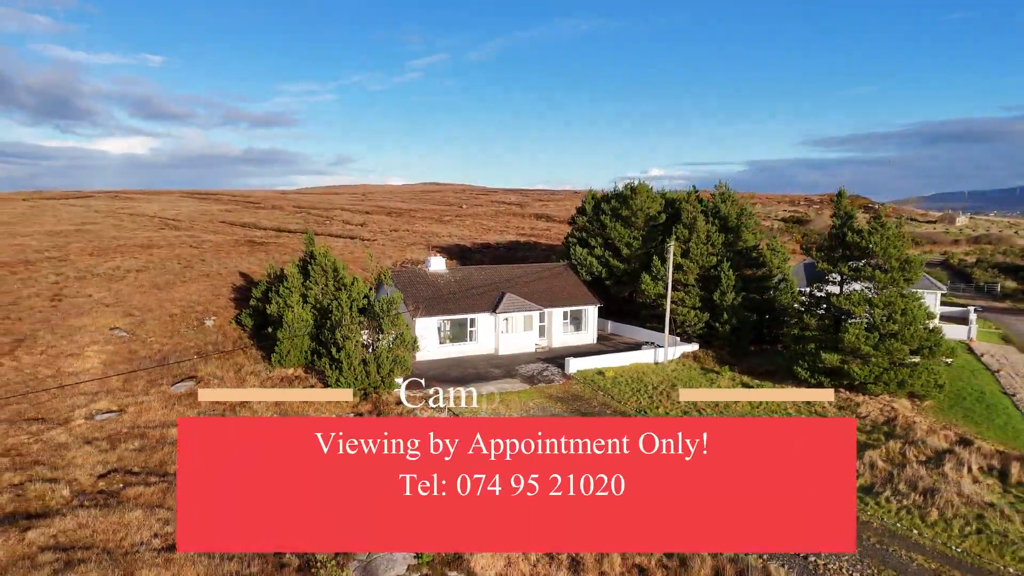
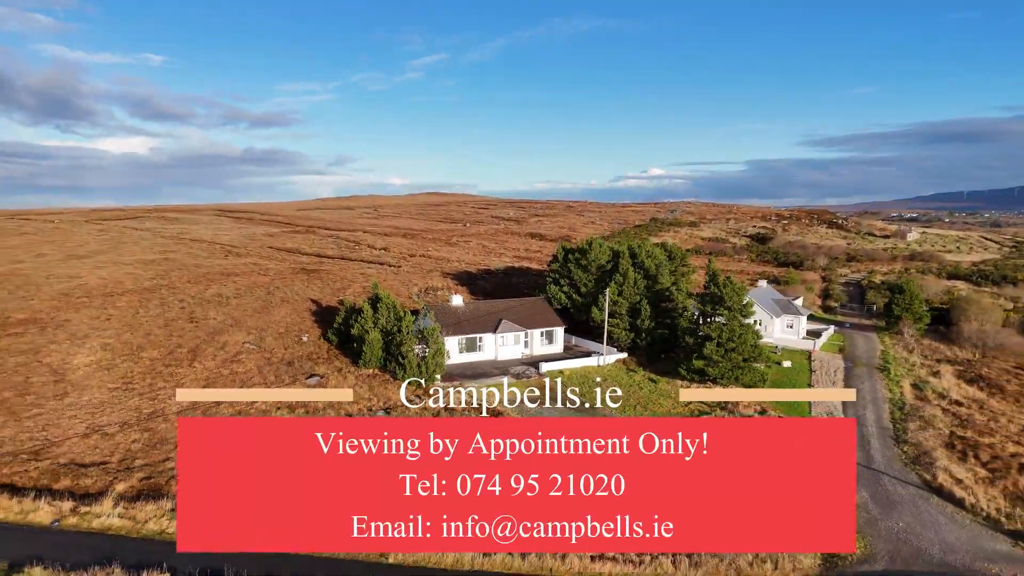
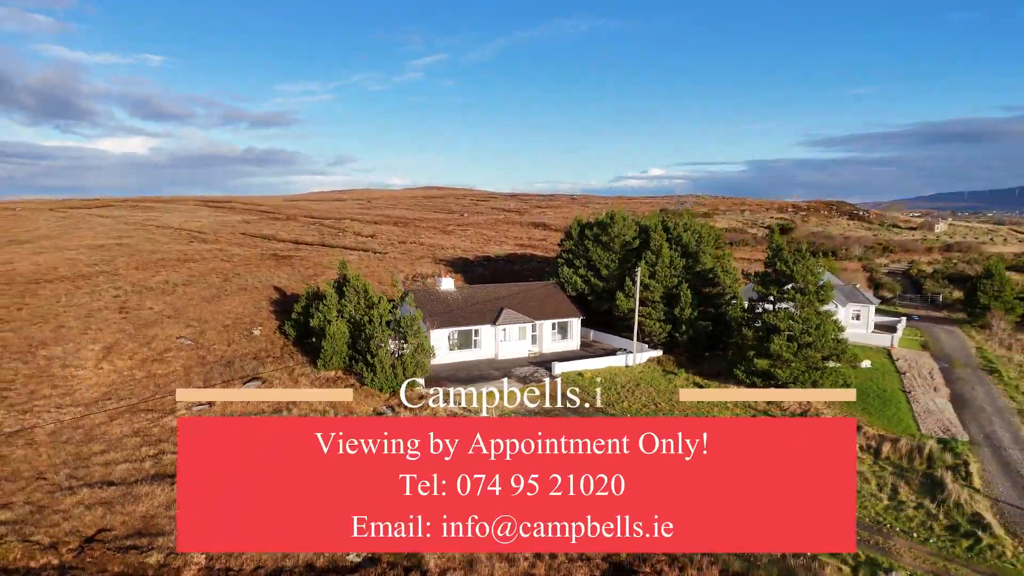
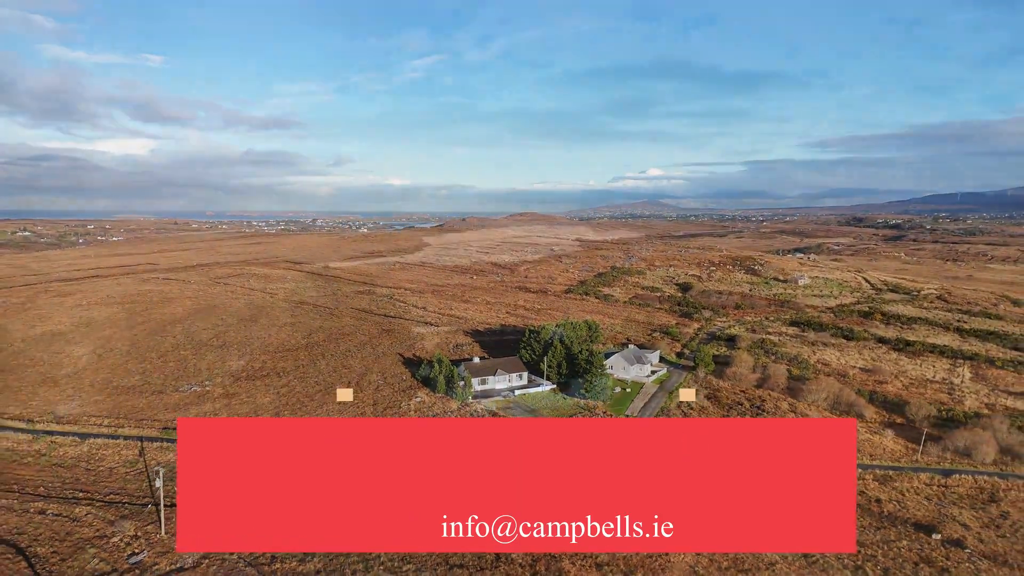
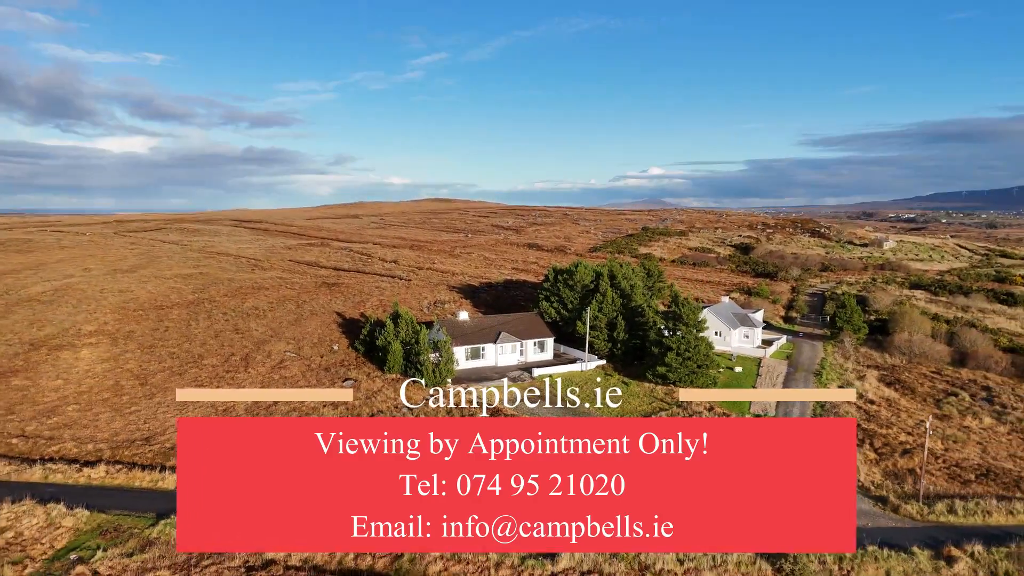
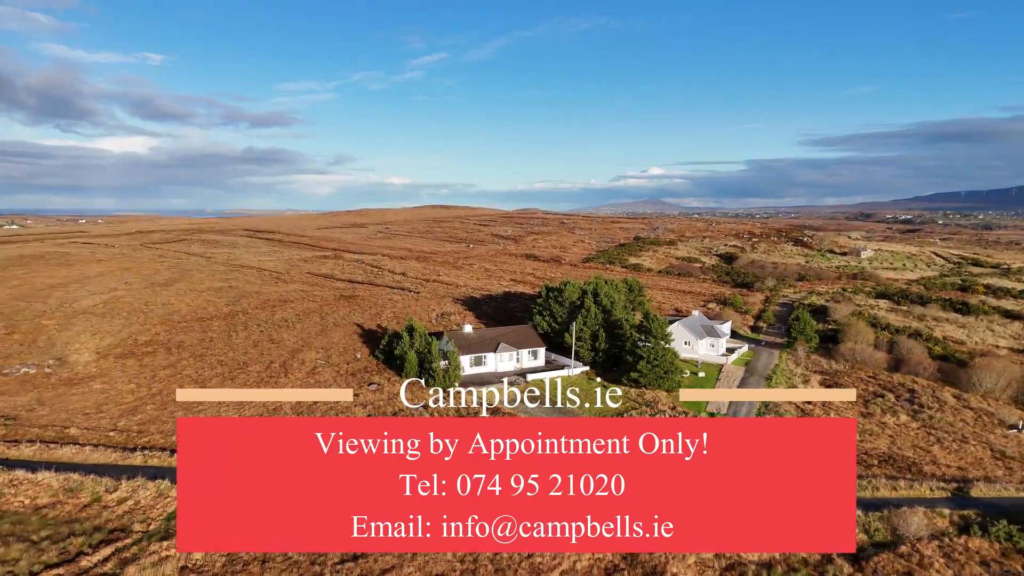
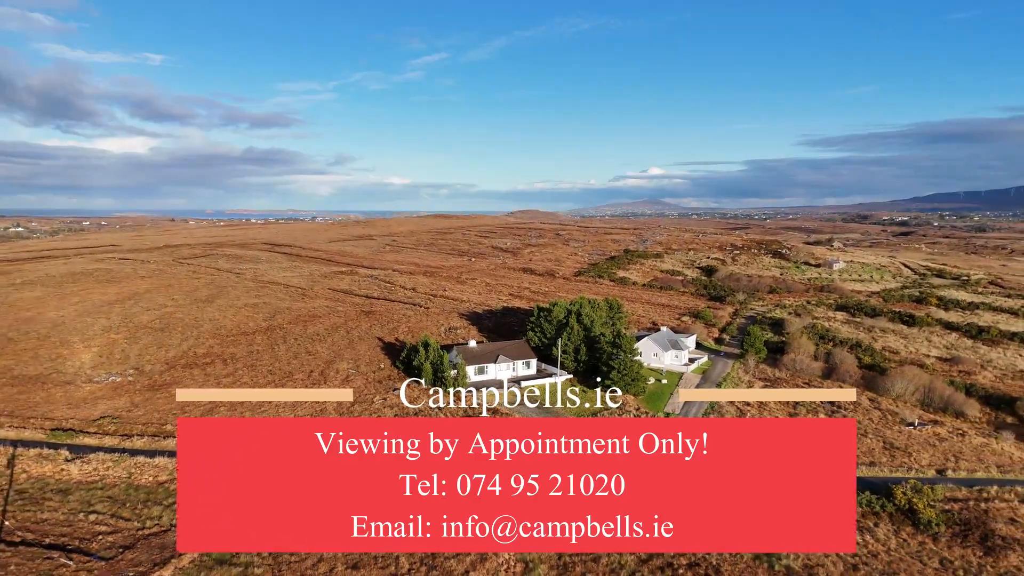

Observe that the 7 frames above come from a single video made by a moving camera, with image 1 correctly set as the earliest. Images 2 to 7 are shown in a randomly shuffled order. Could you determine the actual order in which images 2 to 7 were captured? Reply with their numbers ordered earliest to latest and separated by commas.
3, 2, 5, 6, 7, 4
